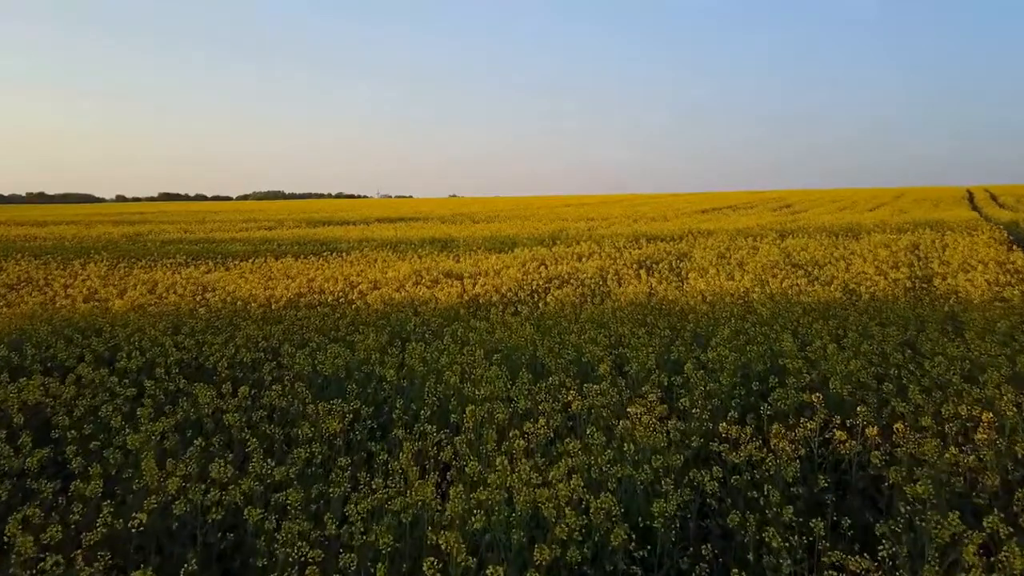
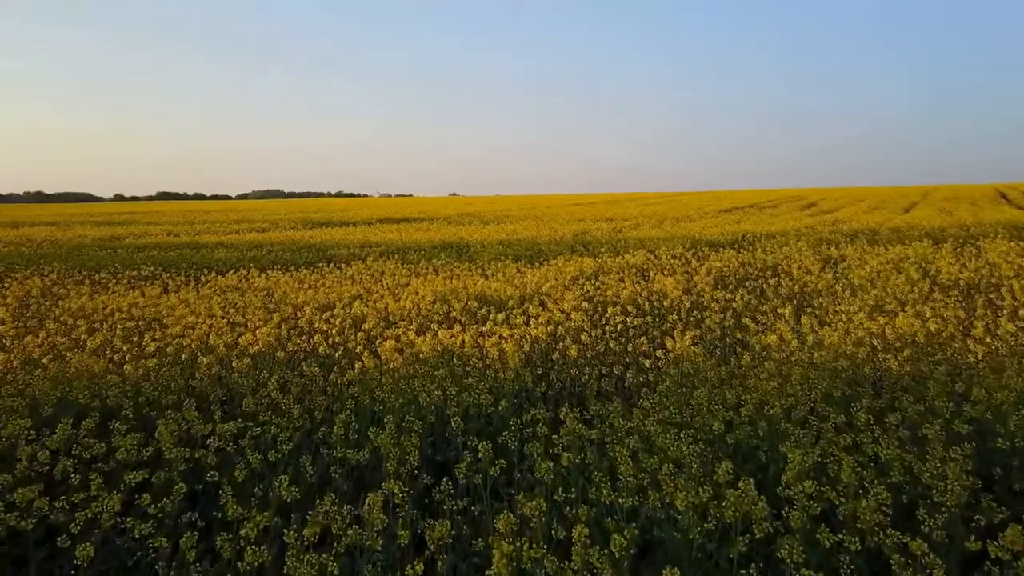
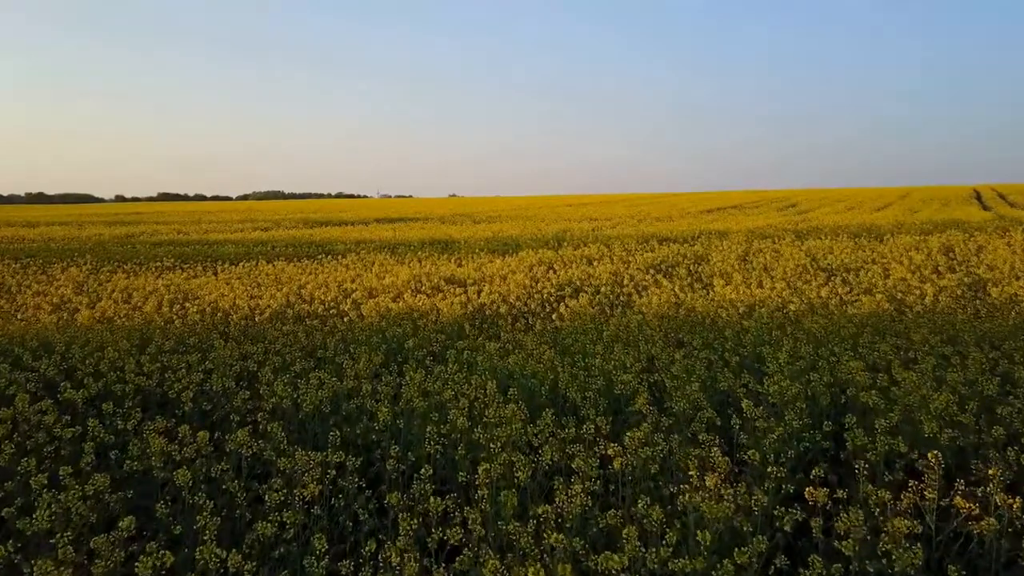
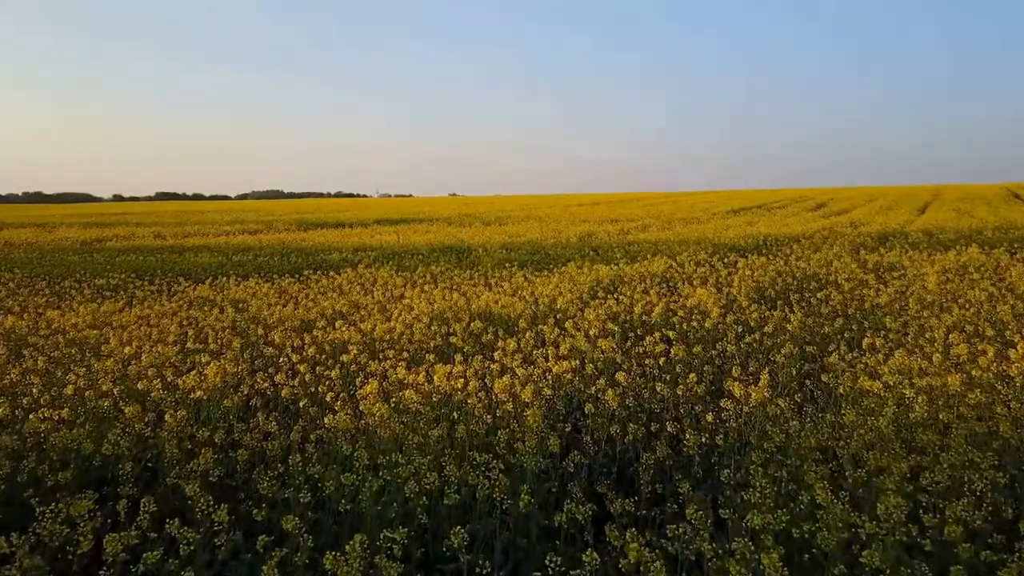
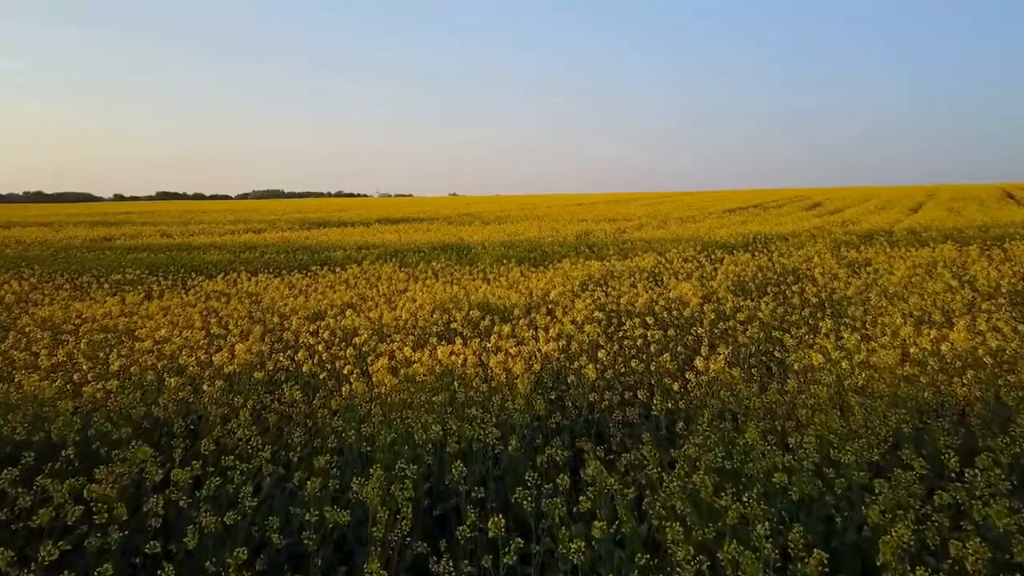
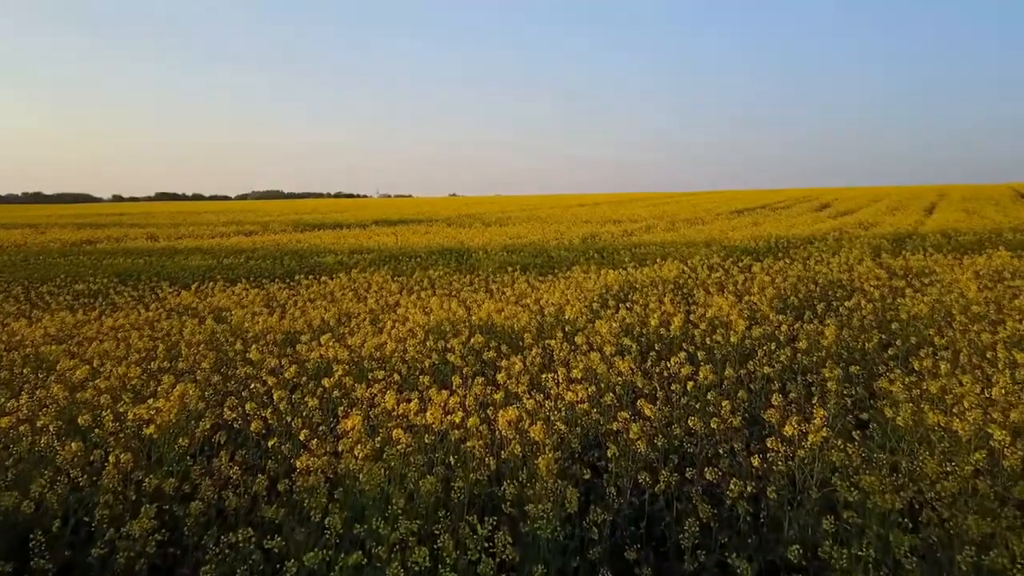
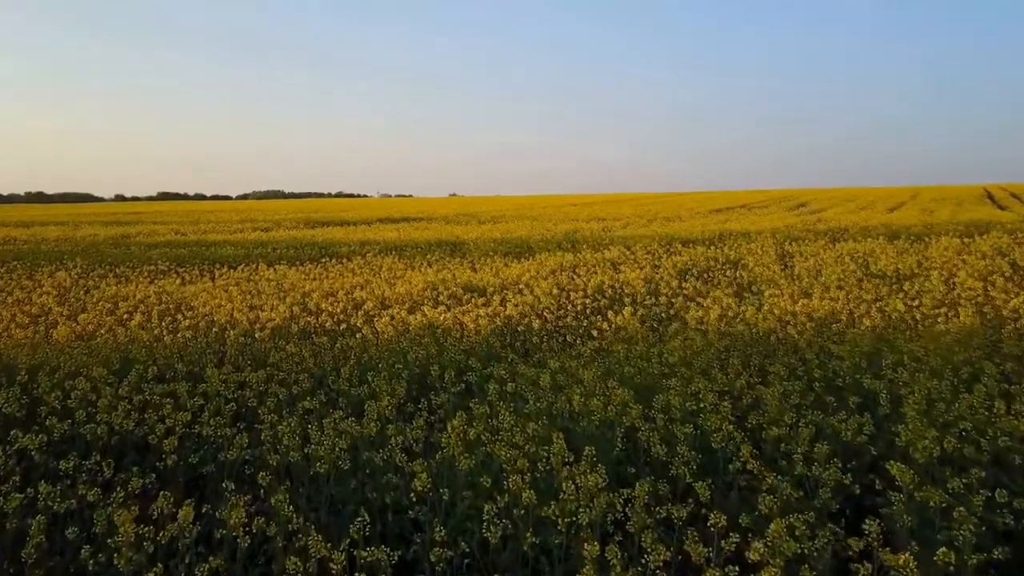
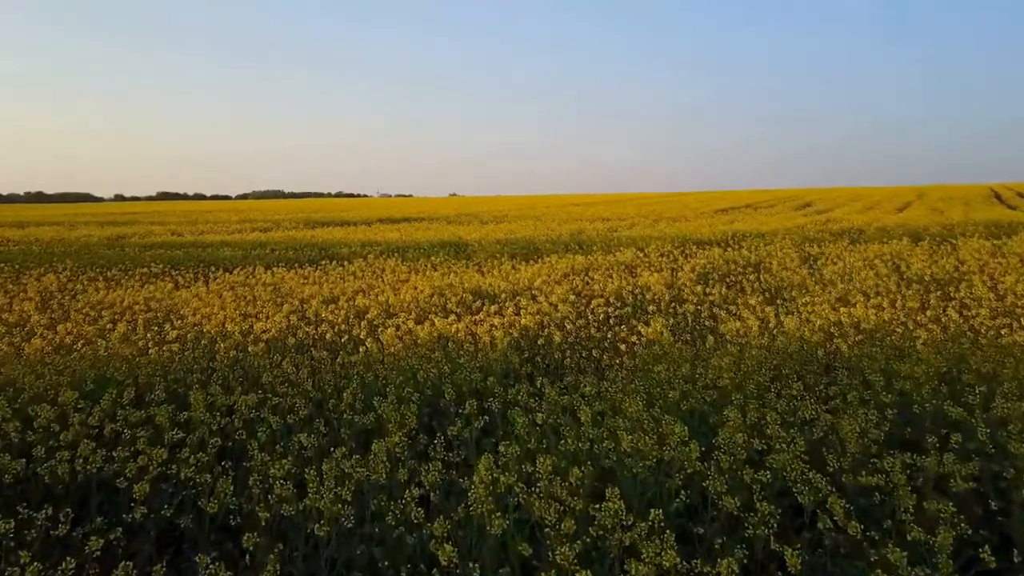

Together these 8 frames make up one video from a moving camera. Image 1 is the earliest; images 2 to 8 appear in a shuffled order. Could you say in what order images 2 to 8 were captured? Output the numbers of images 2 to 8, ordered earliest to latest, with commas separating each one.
3, 7, 8, 2, 5, 4, 6
